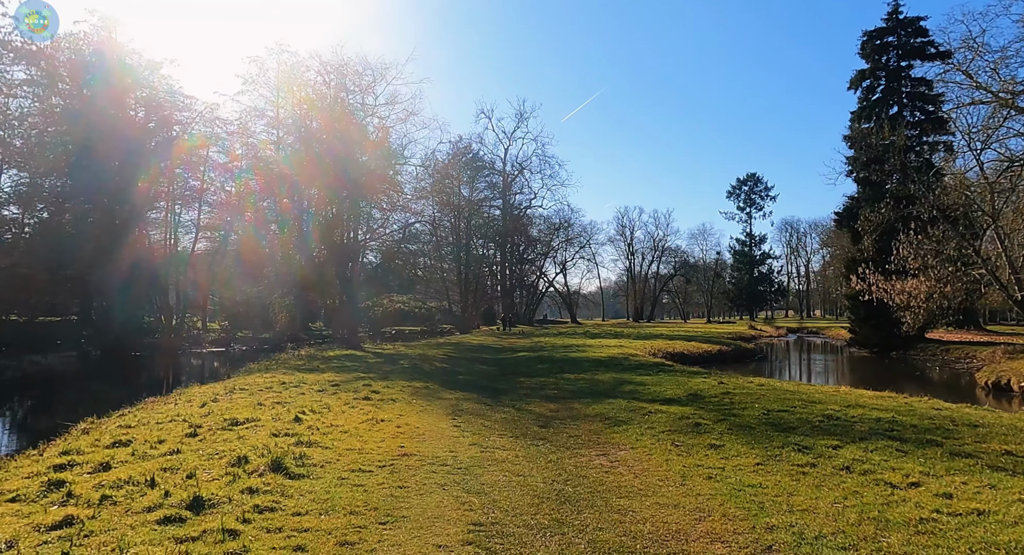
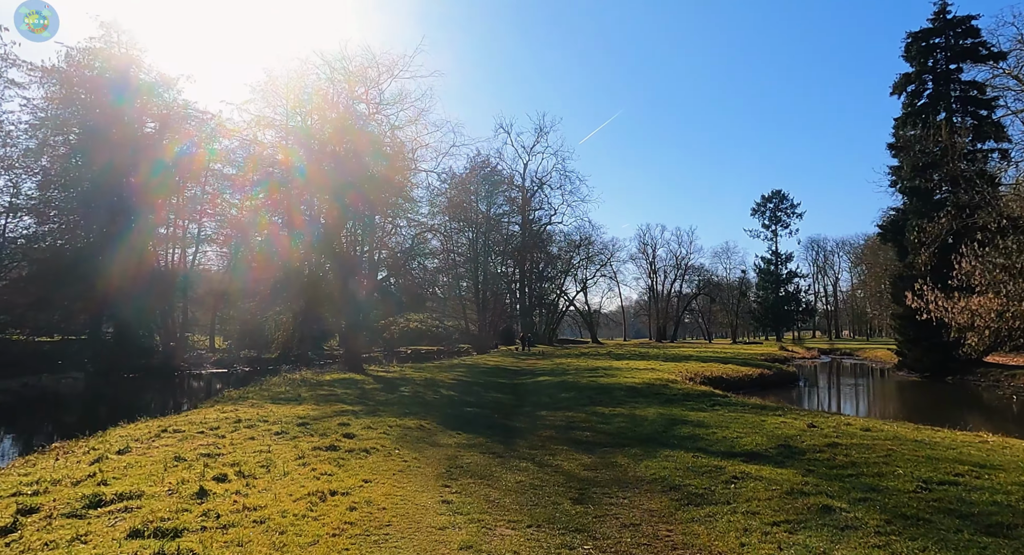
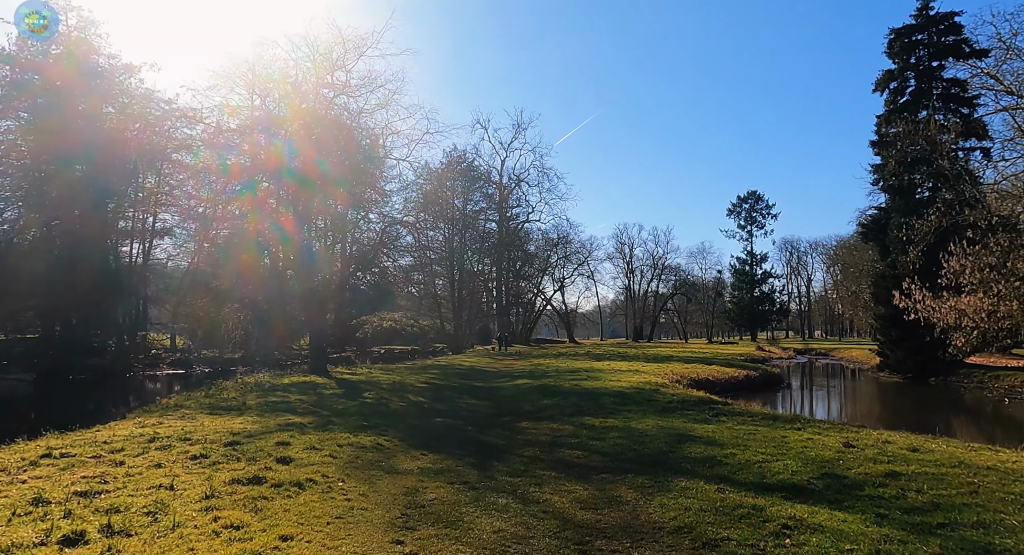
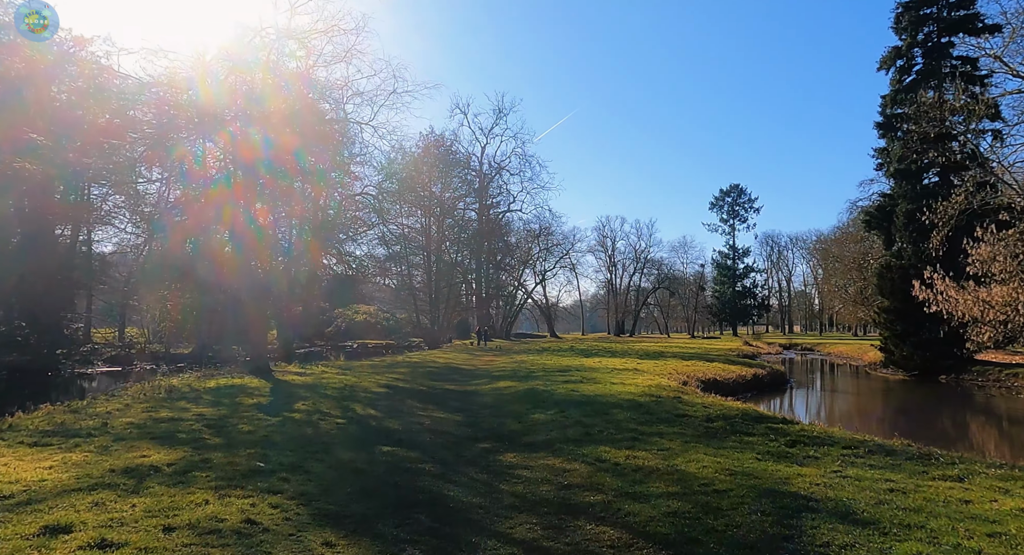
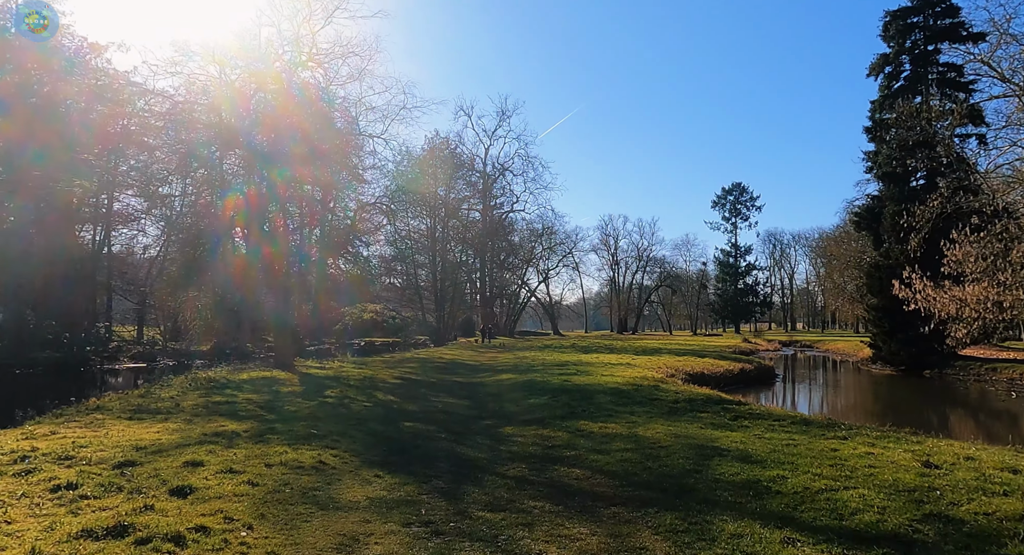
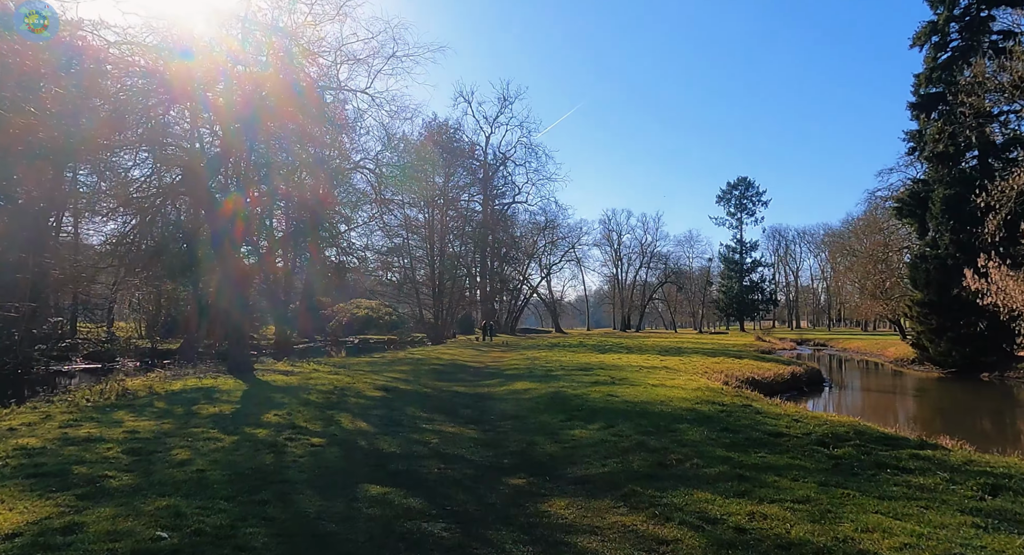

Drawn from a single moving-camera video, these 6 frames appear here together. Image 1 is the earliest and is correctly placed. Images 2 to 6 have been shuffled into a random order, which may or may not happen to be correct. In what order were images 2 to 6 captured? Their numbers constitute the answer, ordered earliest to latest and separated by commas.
2, 3, 5, 4, 6
